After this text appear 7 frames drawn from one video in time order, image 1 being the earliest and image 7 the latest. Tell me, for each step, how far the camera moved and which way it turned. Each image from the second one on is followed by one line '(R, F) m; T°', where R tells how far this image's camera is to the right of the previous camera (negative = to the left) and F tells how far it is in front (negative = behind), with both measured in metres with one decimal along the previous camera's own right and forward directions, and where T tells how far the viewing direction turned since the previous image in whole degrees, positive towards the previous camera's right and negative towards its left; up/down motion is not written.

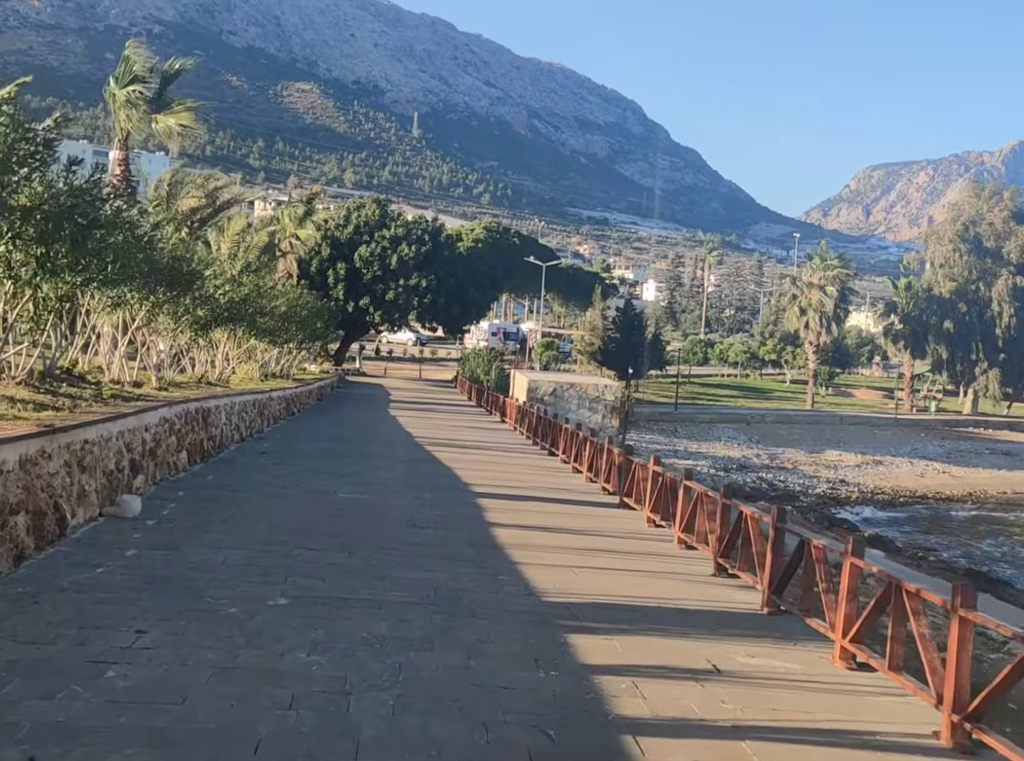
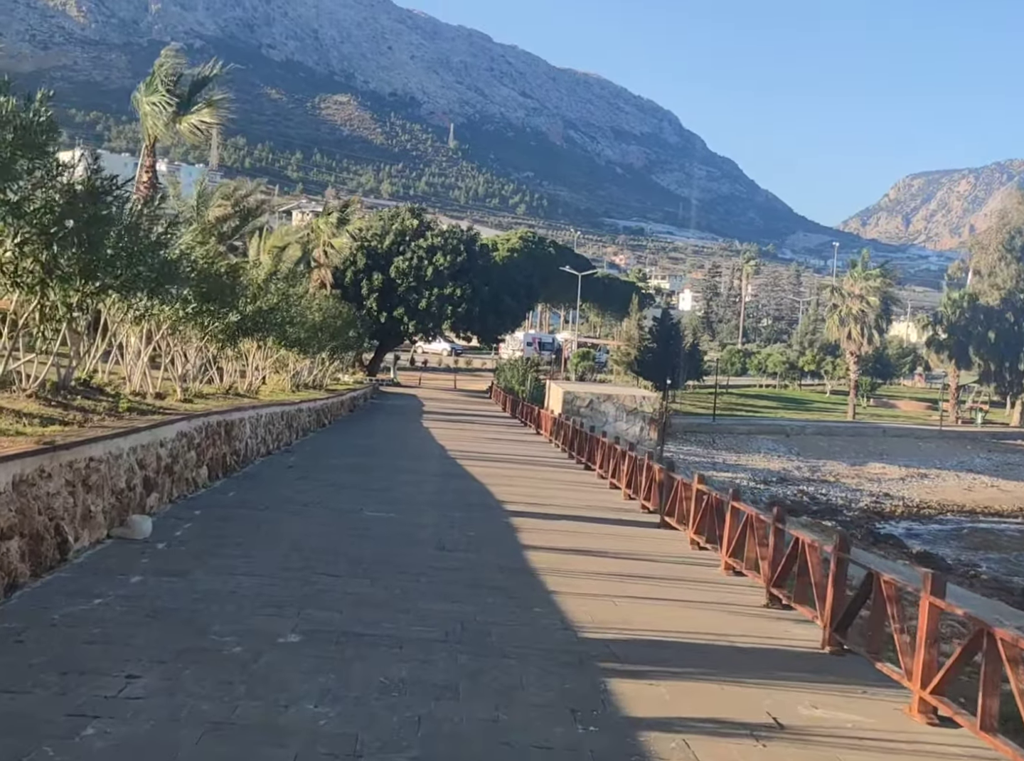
(0.0, +0.8) m; -2°
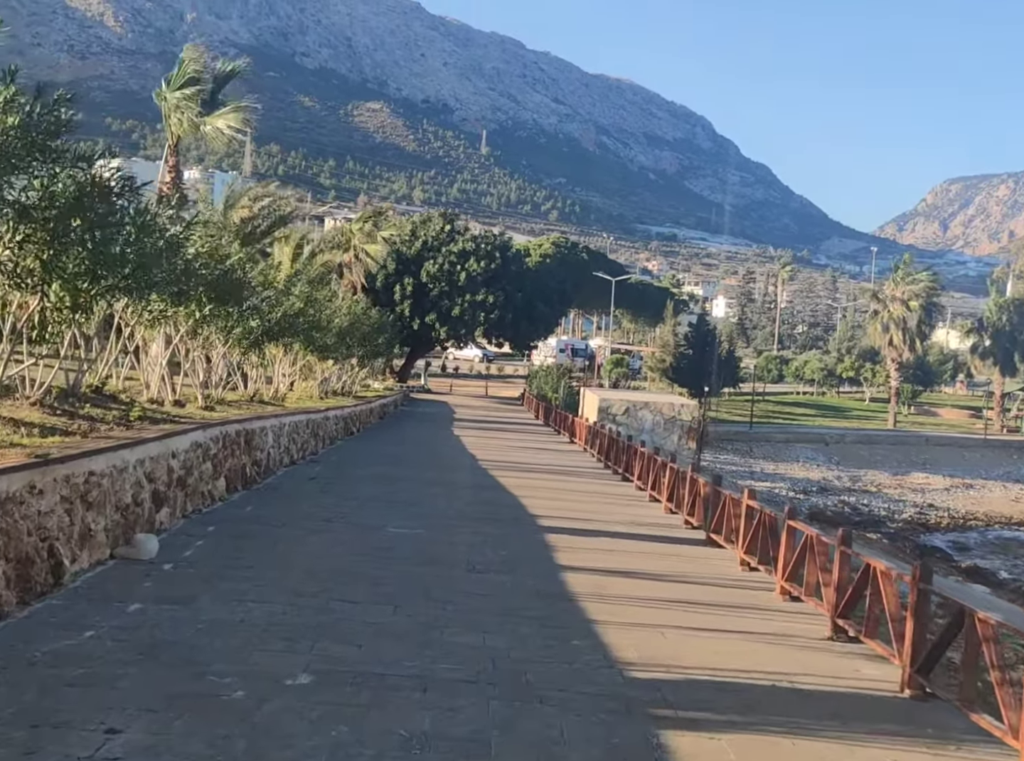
(0.0, +0.9) m; -1°
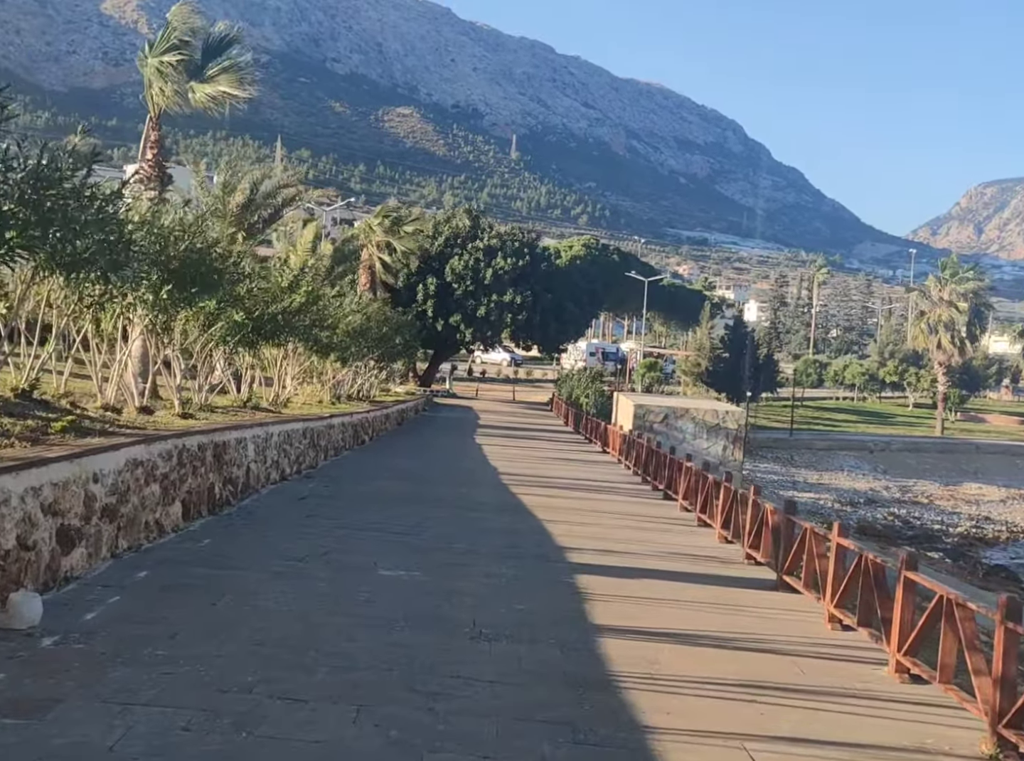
(+0.1, +2.8) m; -1°
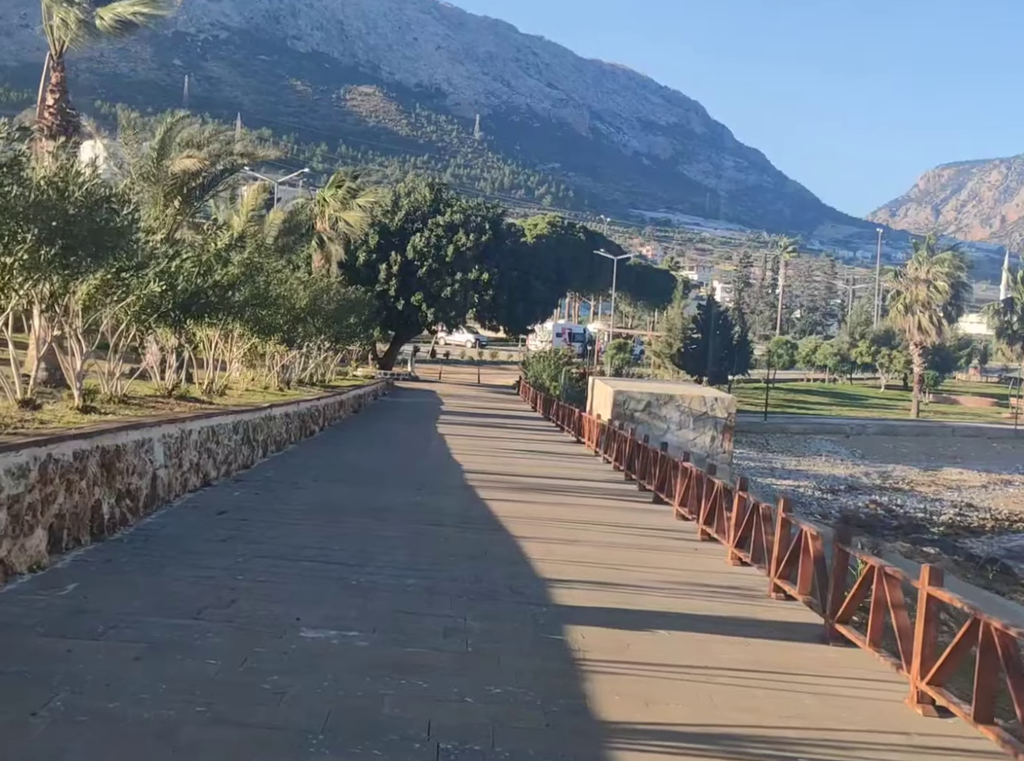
(0.0, +2.7) m; +2°
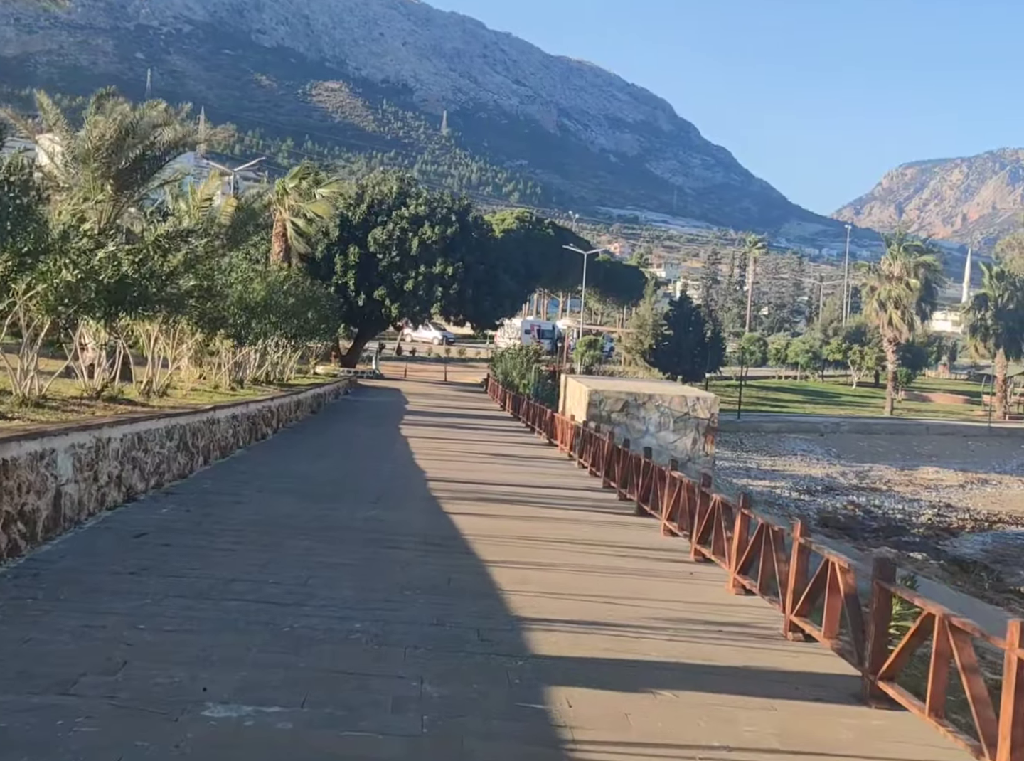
(0.0, +1.7) m; +1°
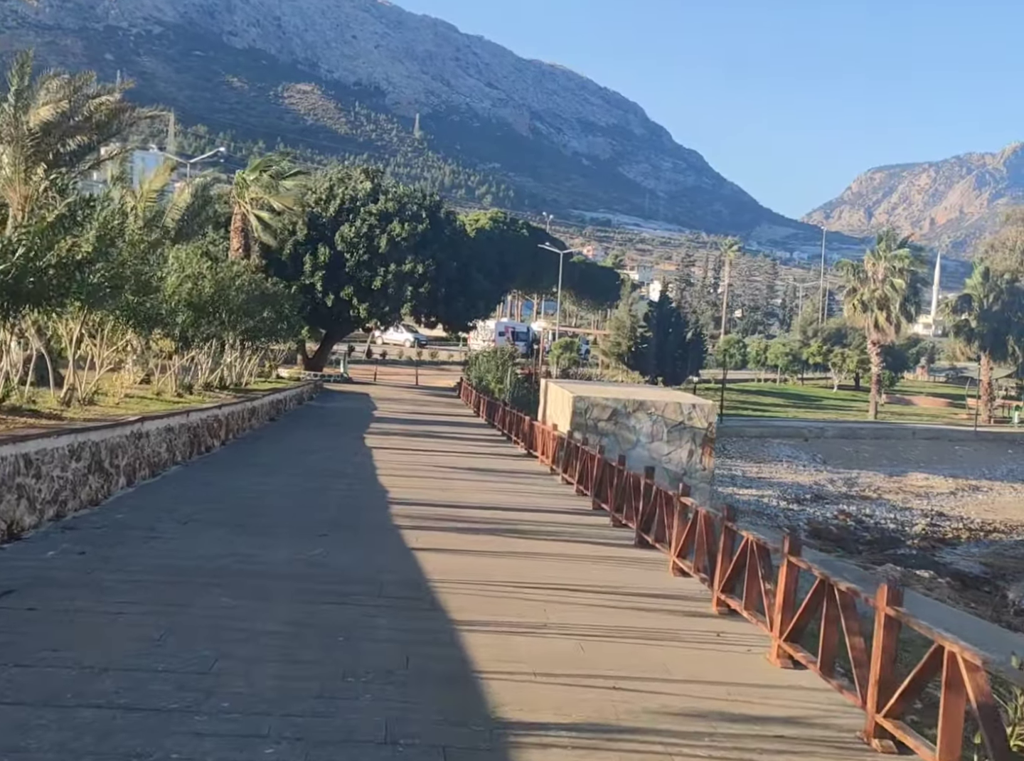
(0.0, +2.4) m; +1°
